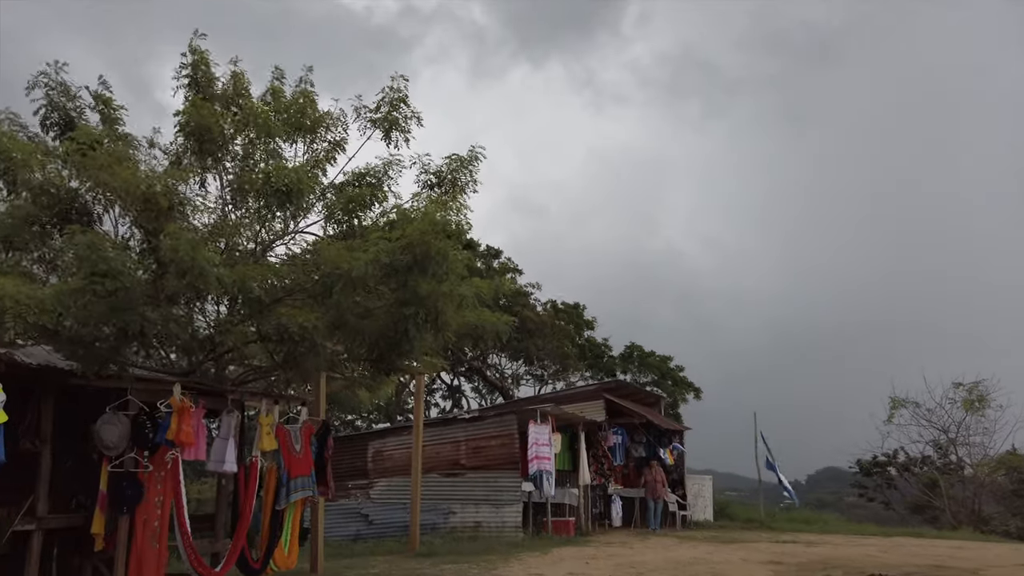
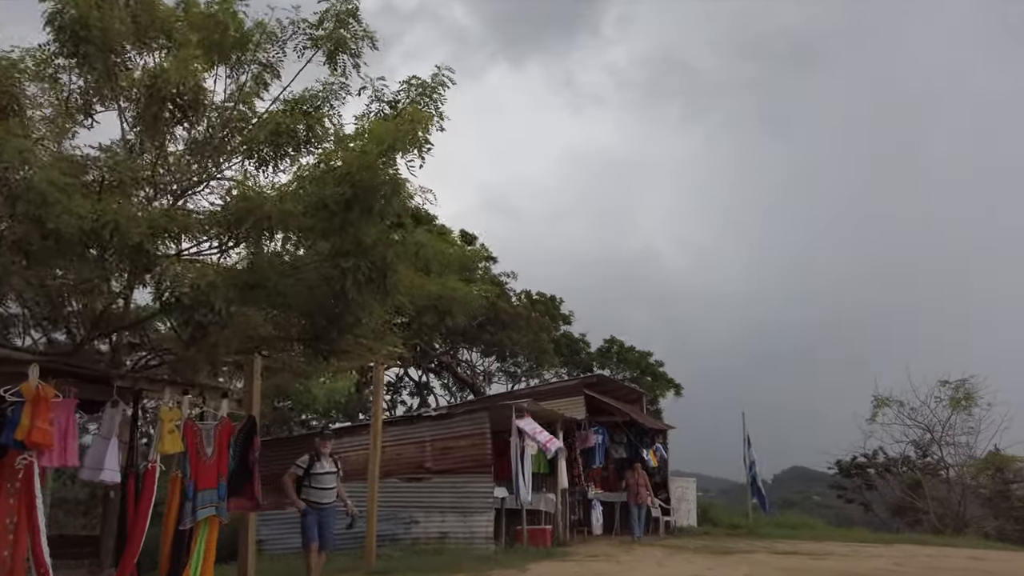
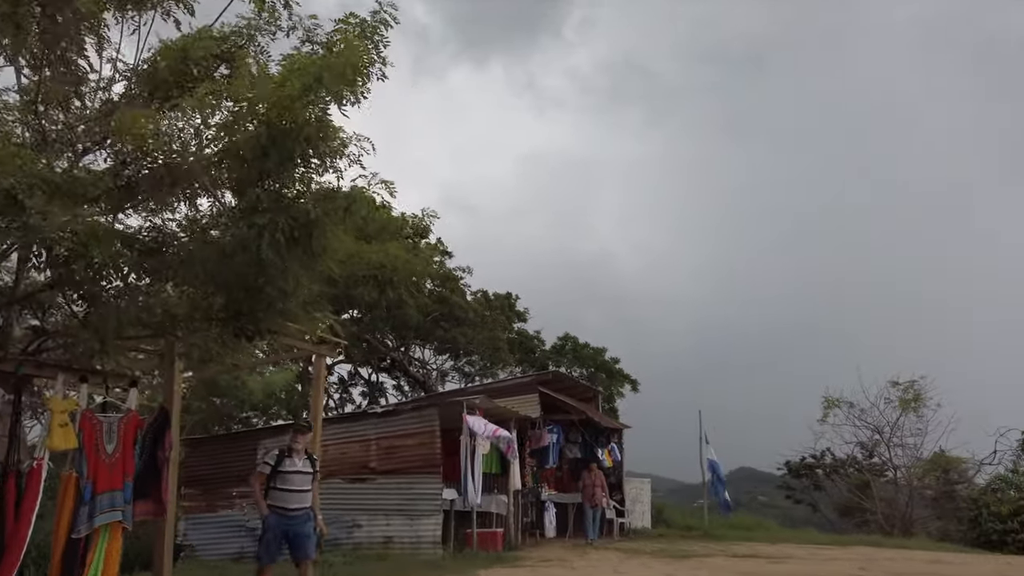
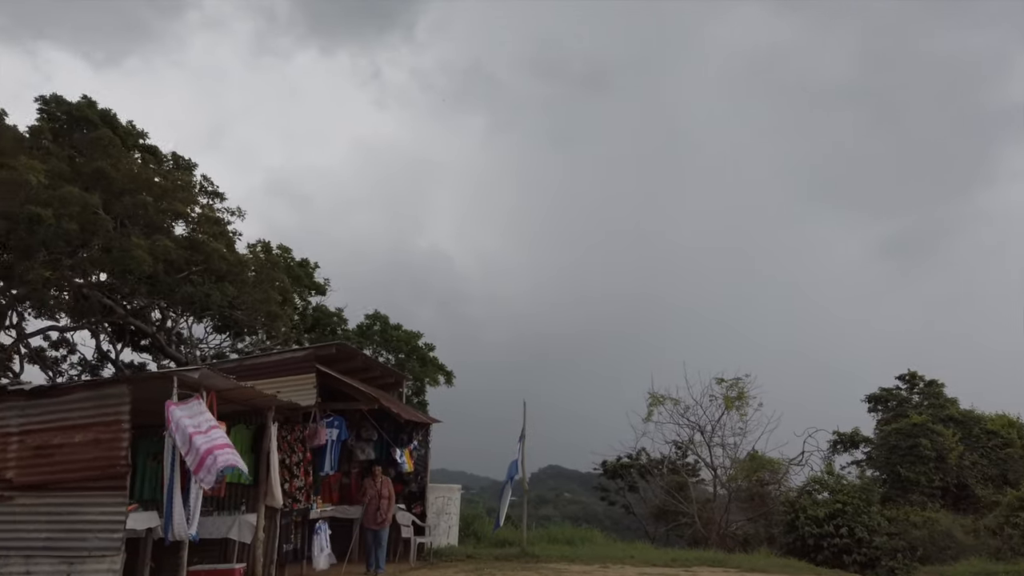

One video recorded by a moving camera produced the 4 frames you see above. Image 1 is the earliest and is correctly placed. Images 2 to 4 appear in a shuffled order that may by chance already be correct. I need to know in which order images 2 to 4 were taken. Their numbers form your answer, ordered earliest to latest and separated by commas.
2, 3, 4
